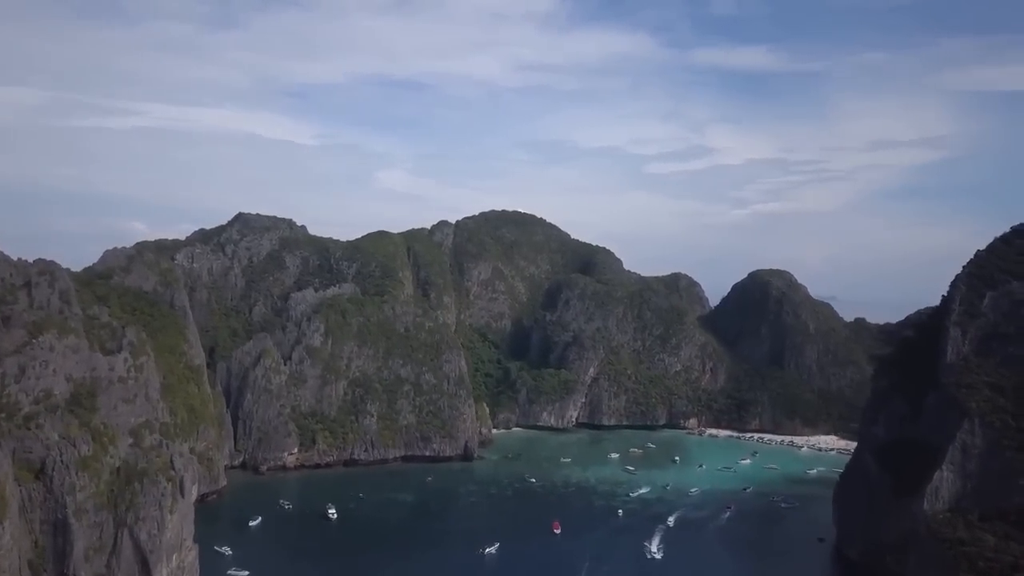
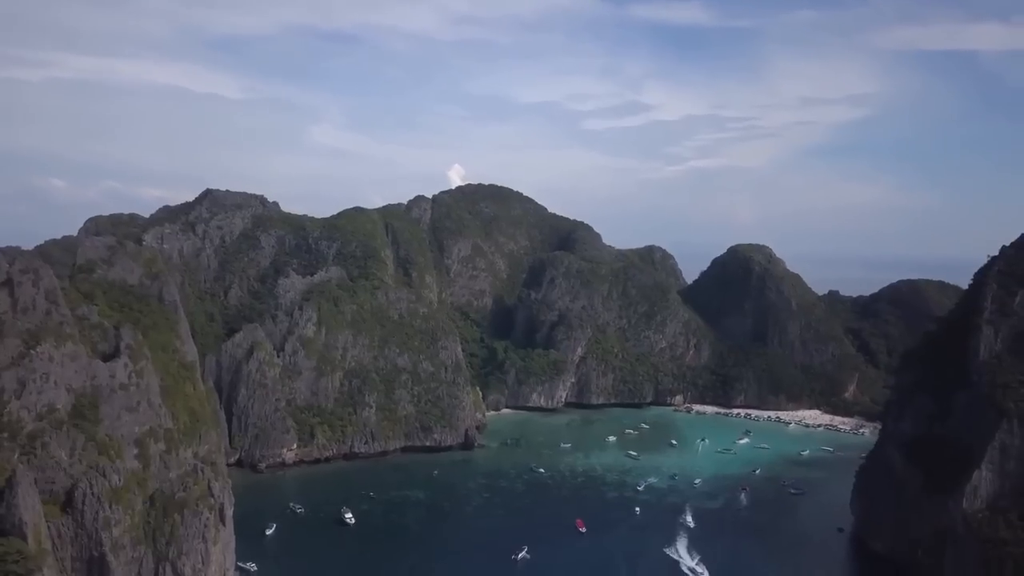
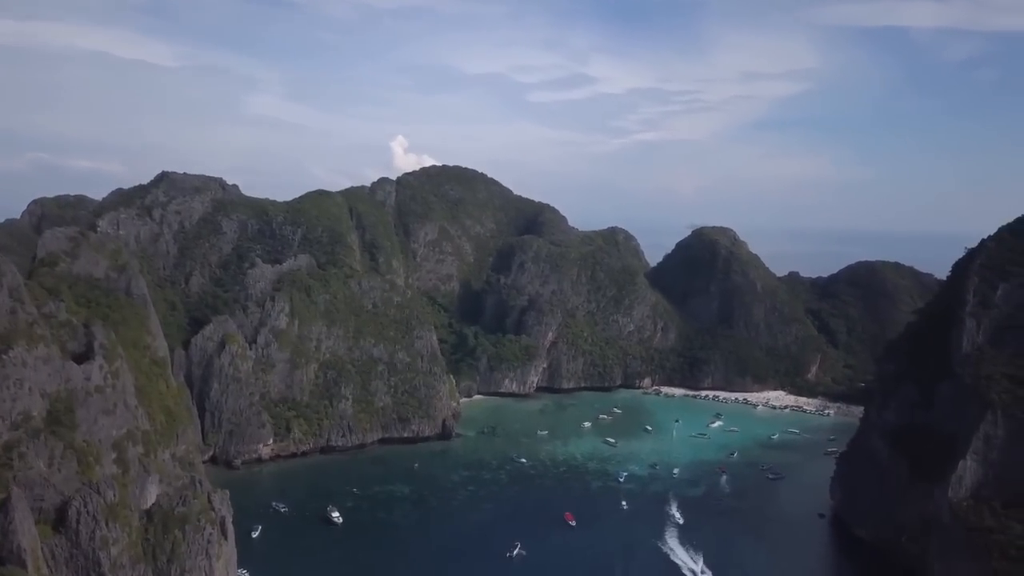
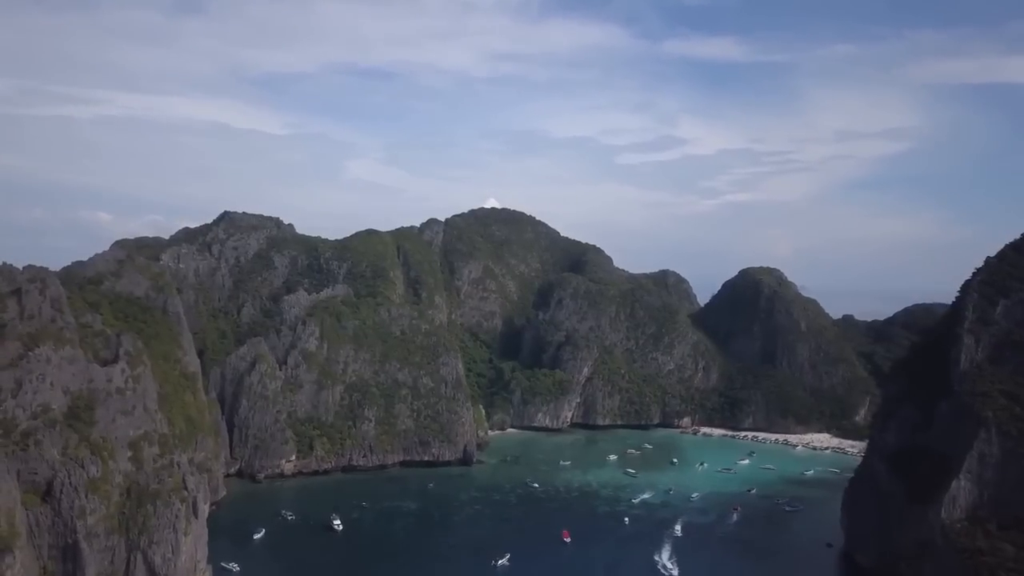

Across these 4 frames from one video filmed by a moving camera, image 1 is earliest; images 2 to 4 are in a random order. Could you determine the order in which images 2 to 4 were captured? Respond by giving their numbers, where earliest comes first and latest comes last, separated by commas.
4, 2, 3
